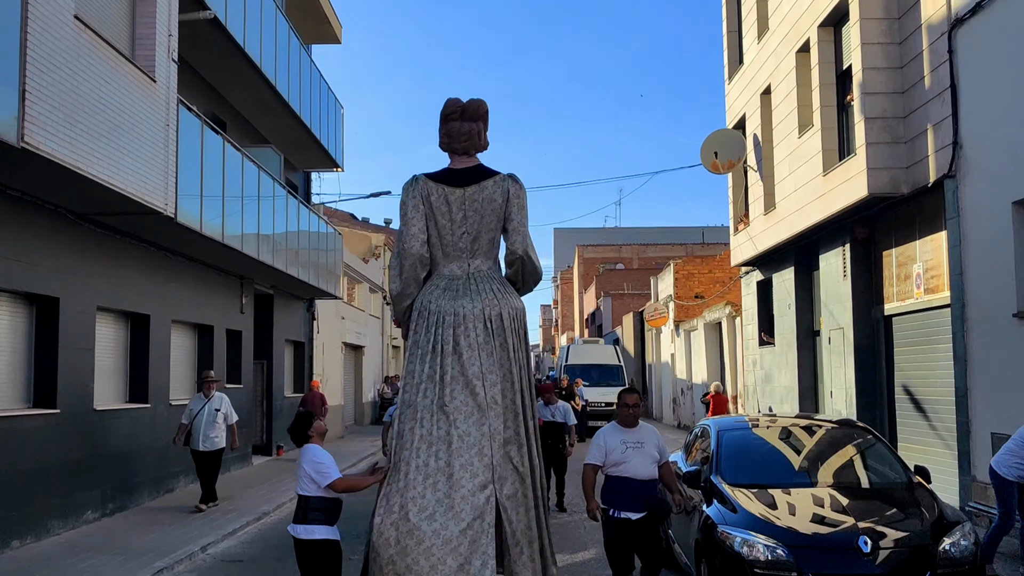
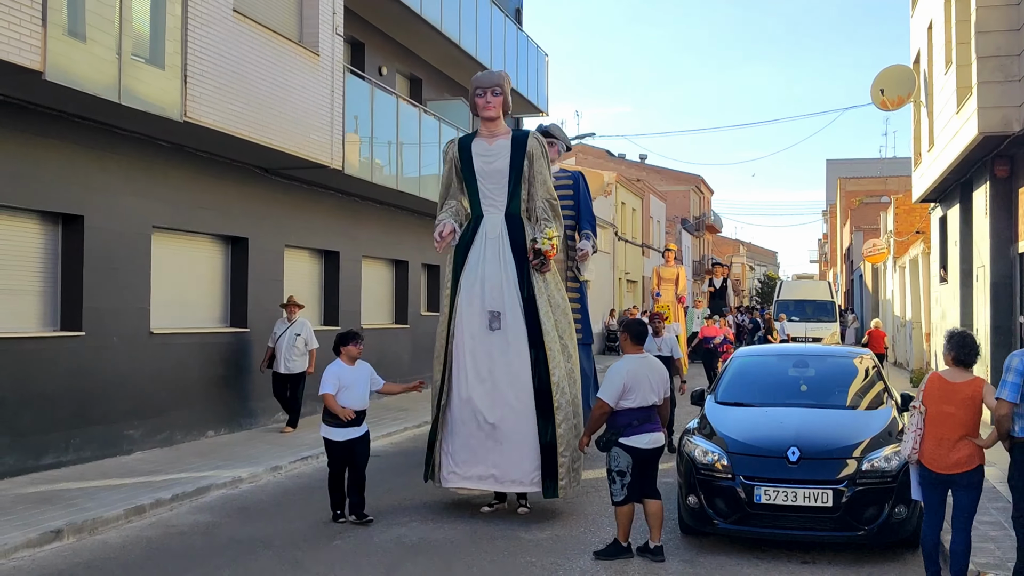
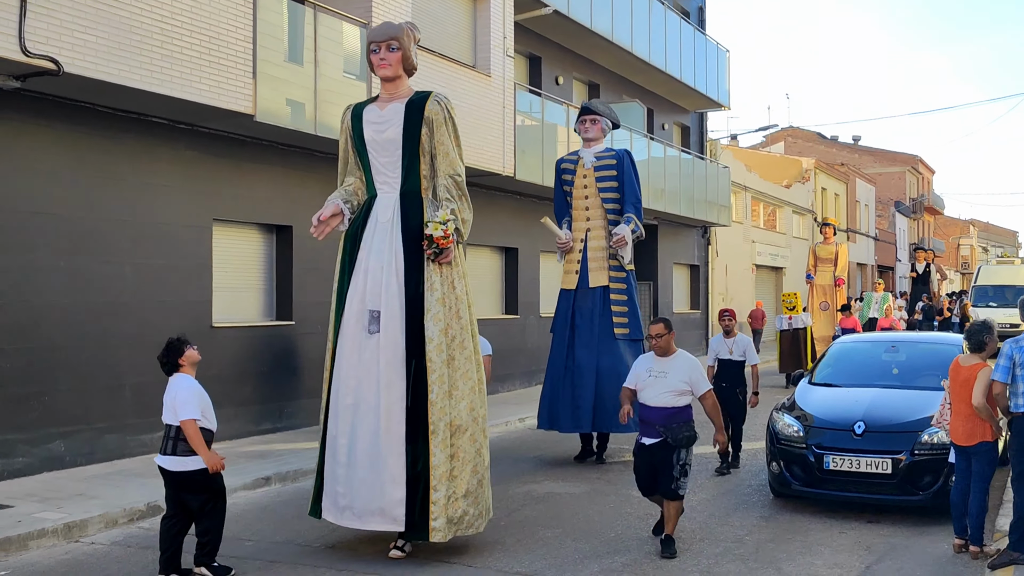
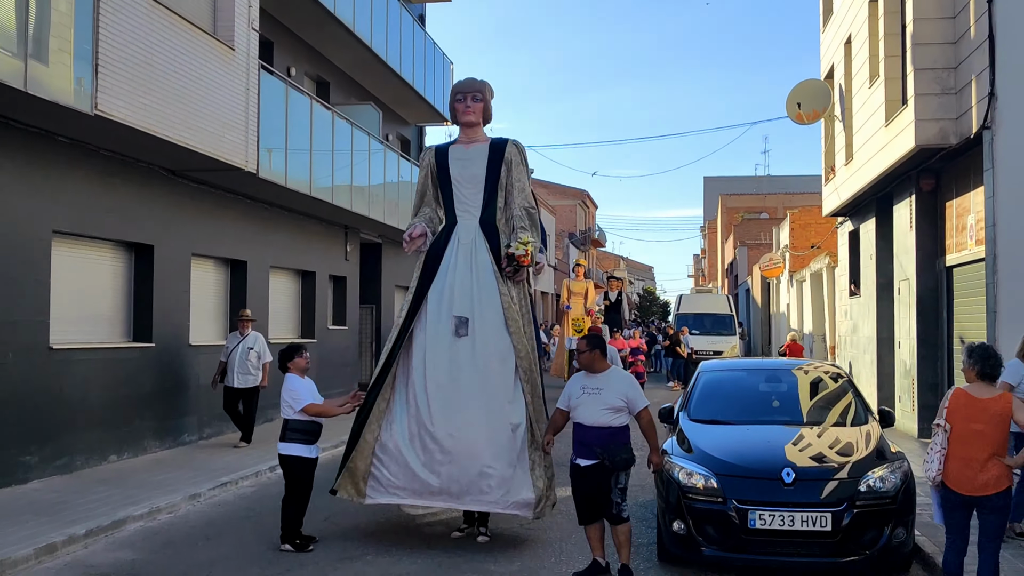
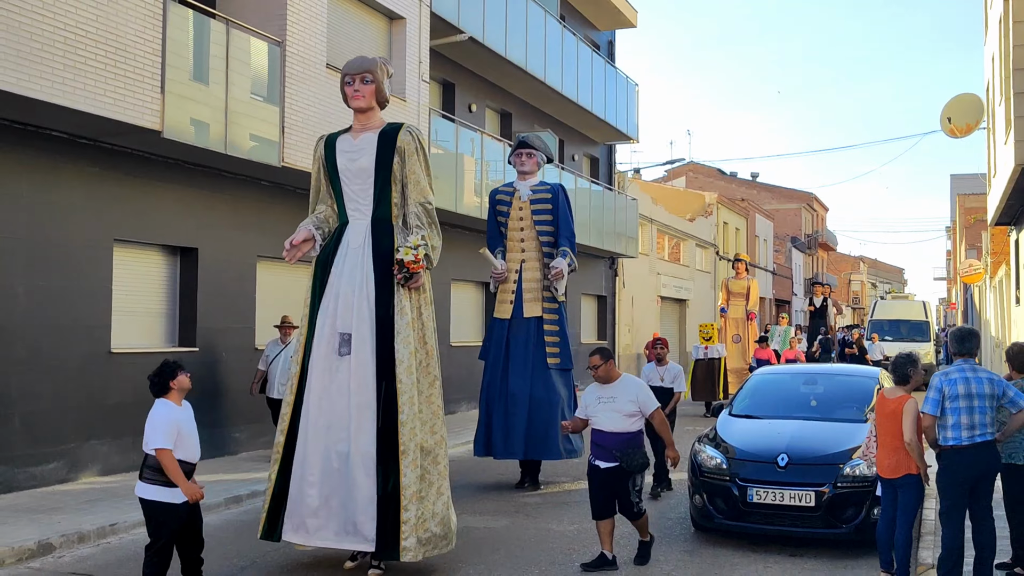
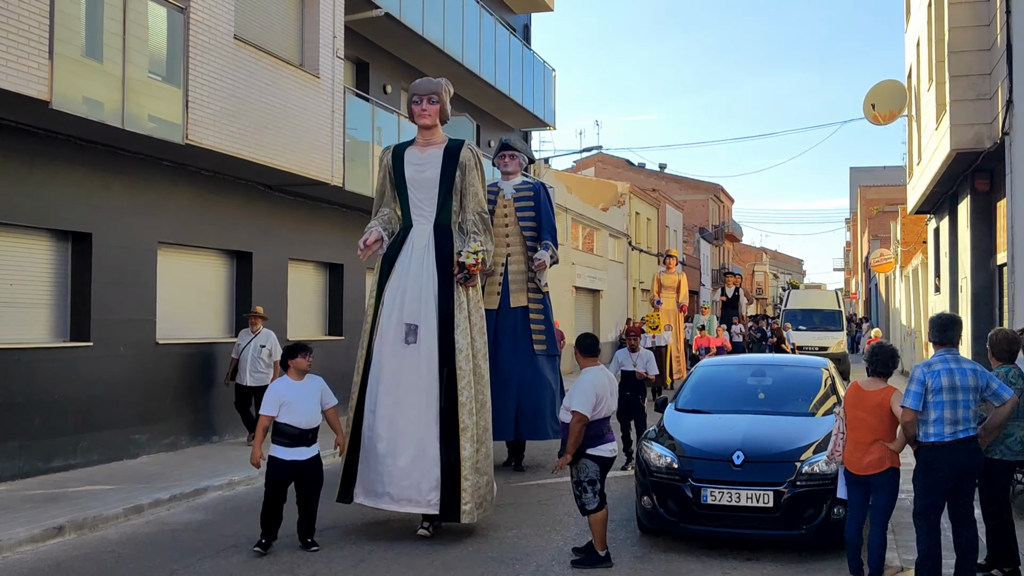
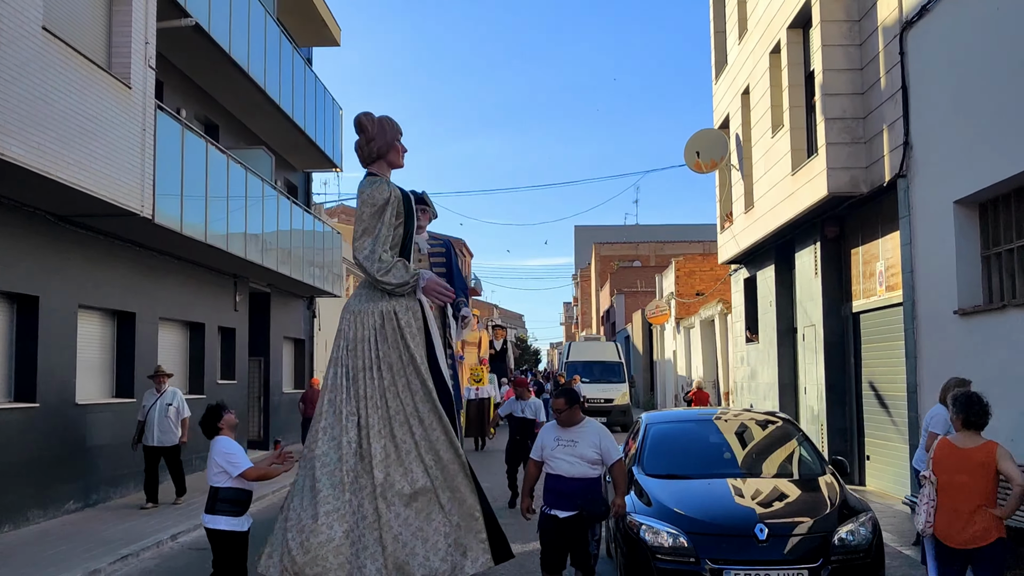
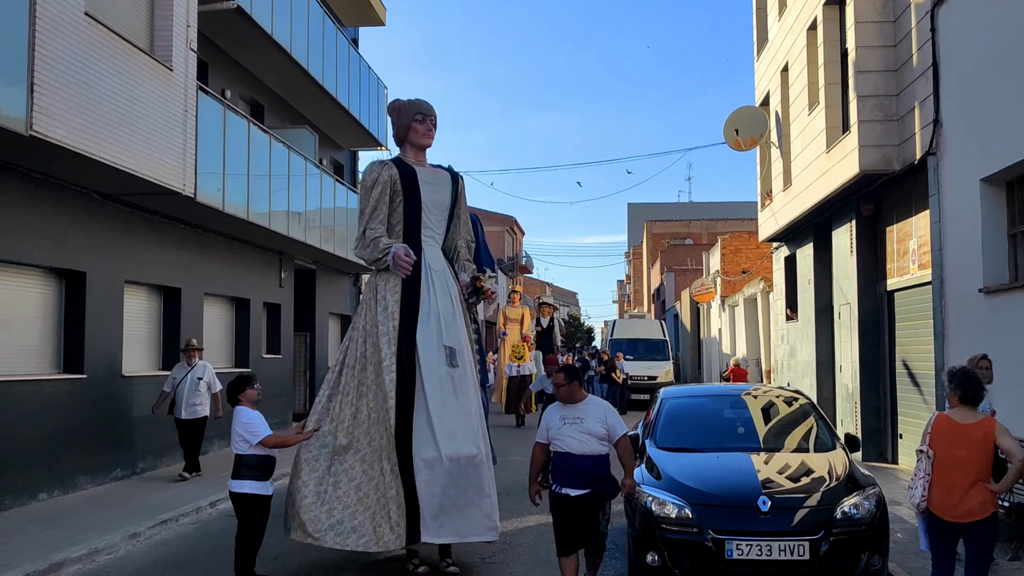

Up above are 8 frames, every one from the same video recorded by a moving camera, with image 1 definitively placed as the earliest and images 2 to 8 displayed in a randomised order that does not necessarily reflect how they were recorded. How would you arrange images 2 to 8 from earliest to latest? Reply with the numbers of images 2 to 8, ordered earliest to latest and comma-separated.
7, 8, 4, 2, 6, 5, 3
